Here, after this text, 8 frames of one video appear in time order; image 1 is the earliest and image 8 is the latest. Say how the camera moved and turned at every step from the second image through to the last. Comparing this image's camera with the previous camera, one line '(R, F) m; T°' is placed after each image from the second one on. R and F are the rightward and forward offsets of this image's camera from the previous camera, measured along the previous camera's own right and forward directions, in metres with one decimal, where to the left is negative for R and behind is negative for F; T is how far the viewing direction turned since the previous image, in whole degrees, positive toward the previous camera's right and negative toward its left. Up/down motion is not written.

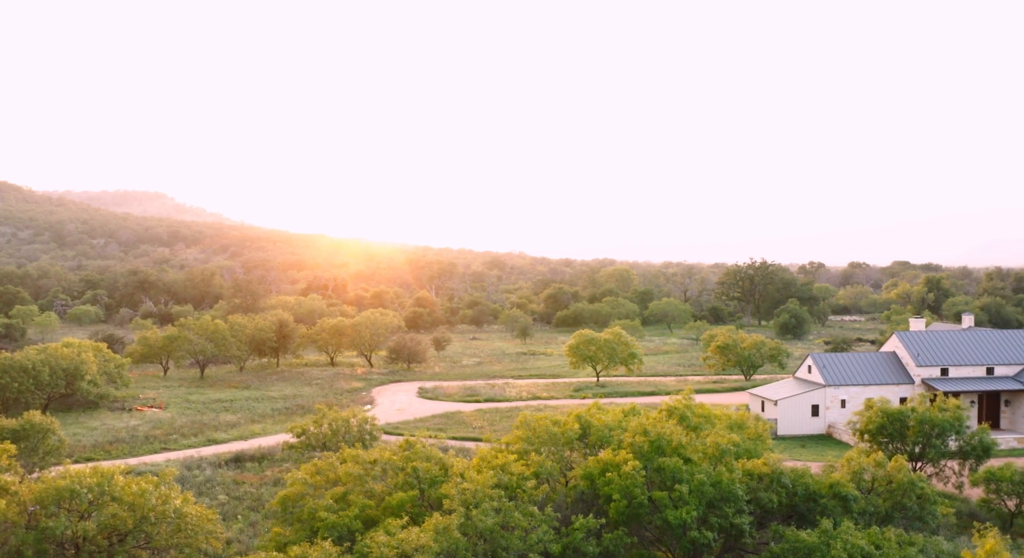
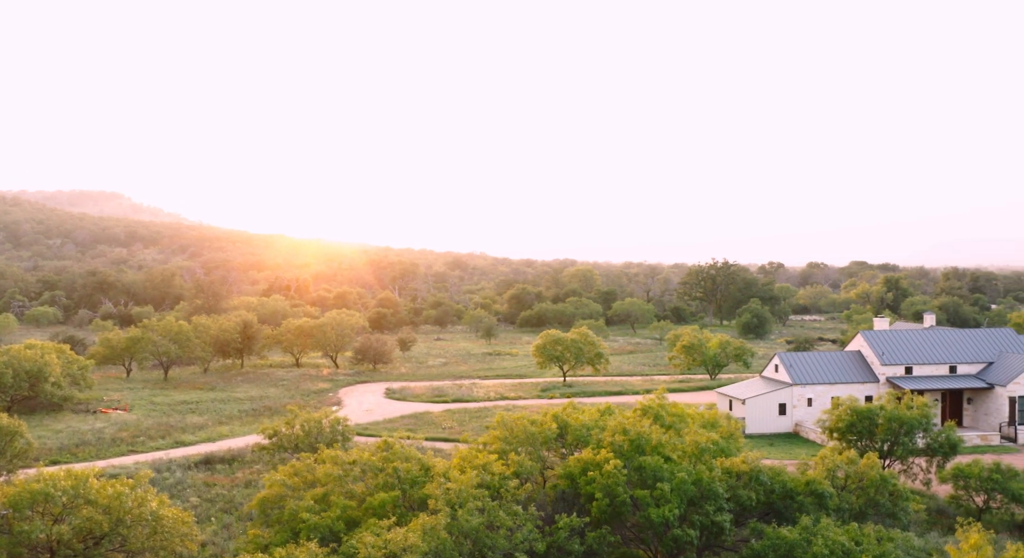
(-0.3, 0.0) m; +2°
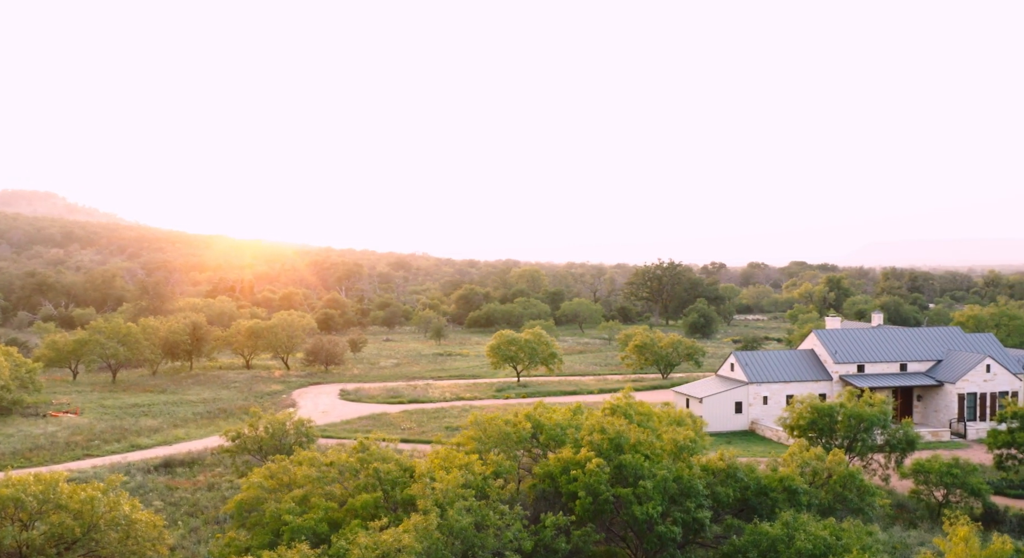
(-0.5, 0.0) m; +3°
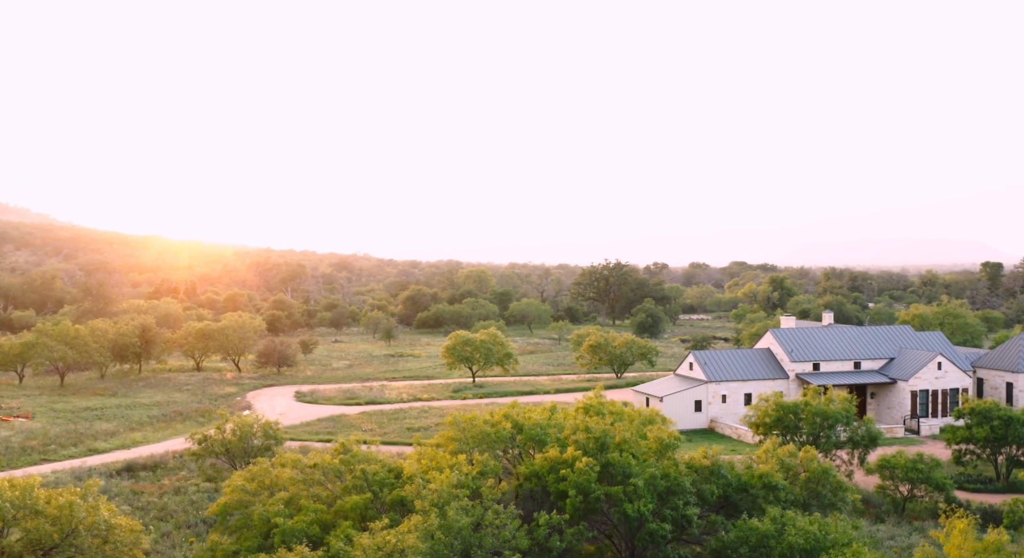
(-0.6, -0.1) m; +3°
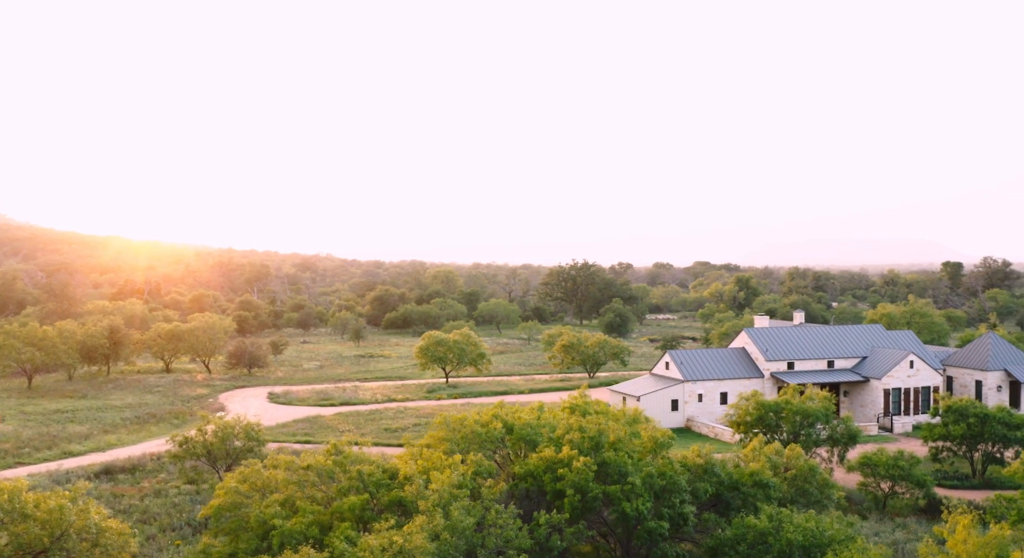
(-0.5, 0.0) m; +1°
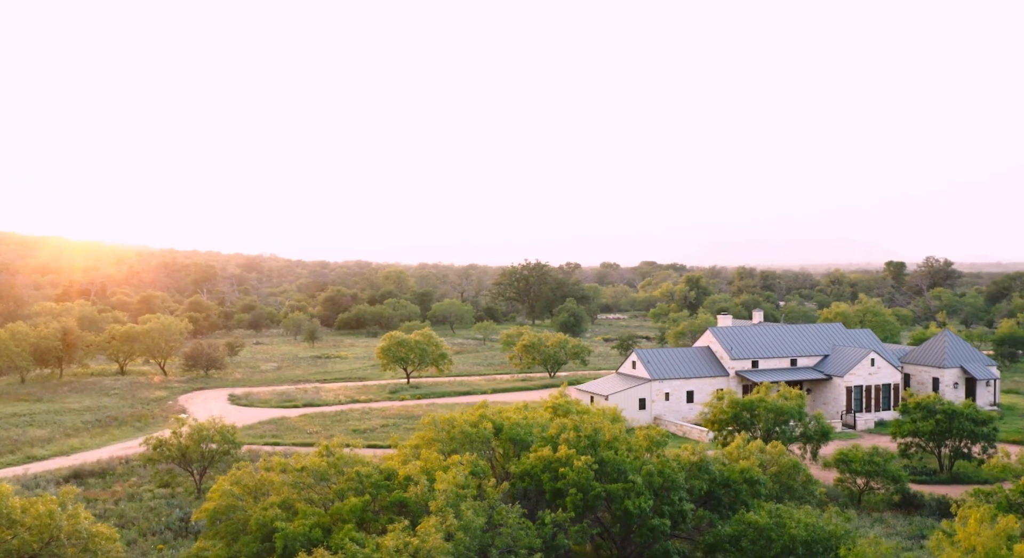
(-0.8, 0.0) m; +2°
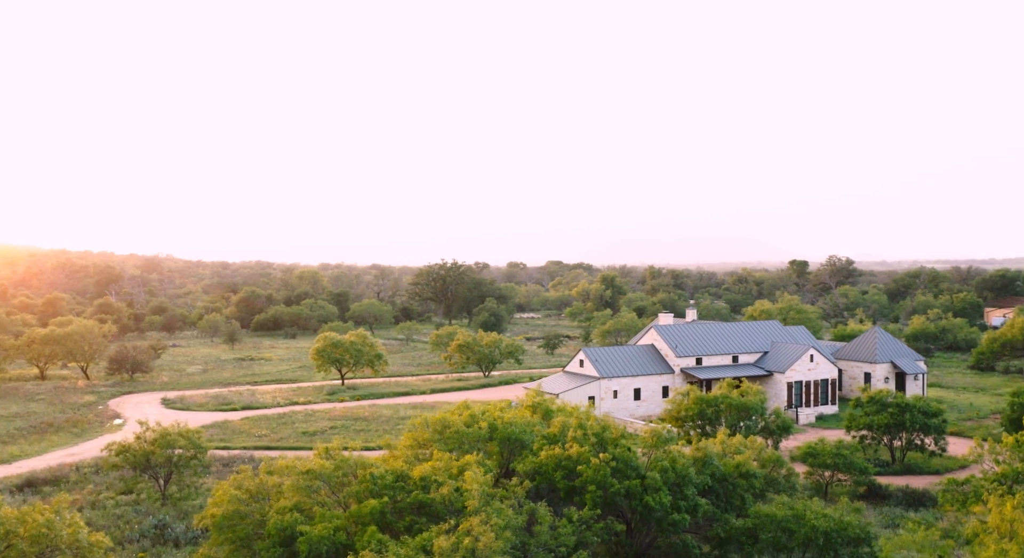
(-1.6, 0.0) m; +3°
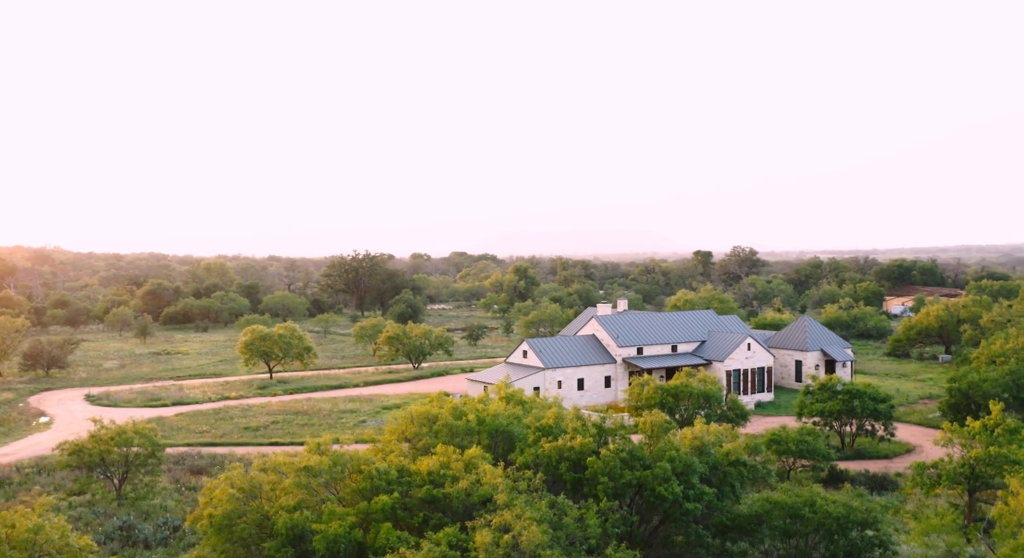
(-1.5, +0.2) m; +4°
